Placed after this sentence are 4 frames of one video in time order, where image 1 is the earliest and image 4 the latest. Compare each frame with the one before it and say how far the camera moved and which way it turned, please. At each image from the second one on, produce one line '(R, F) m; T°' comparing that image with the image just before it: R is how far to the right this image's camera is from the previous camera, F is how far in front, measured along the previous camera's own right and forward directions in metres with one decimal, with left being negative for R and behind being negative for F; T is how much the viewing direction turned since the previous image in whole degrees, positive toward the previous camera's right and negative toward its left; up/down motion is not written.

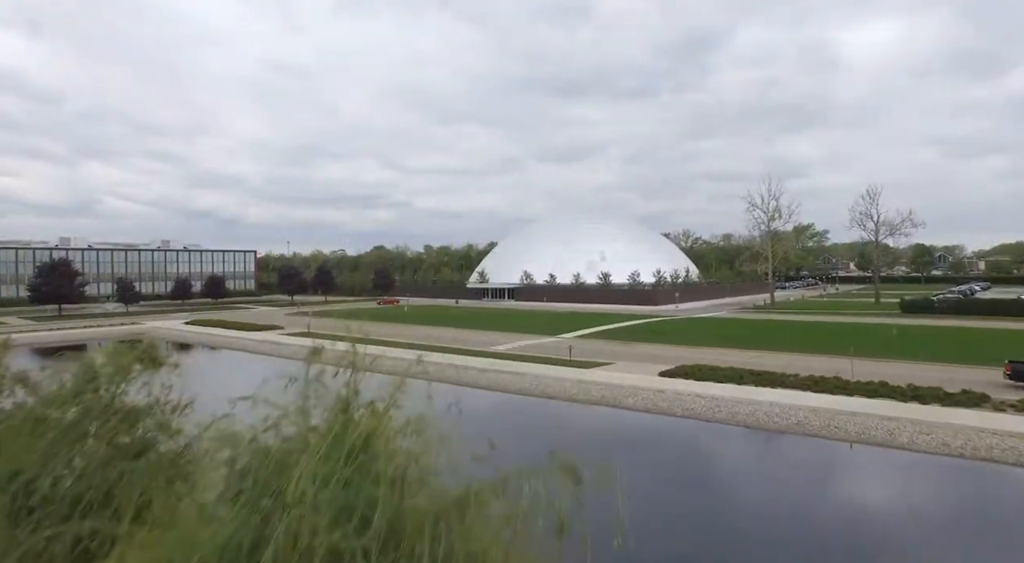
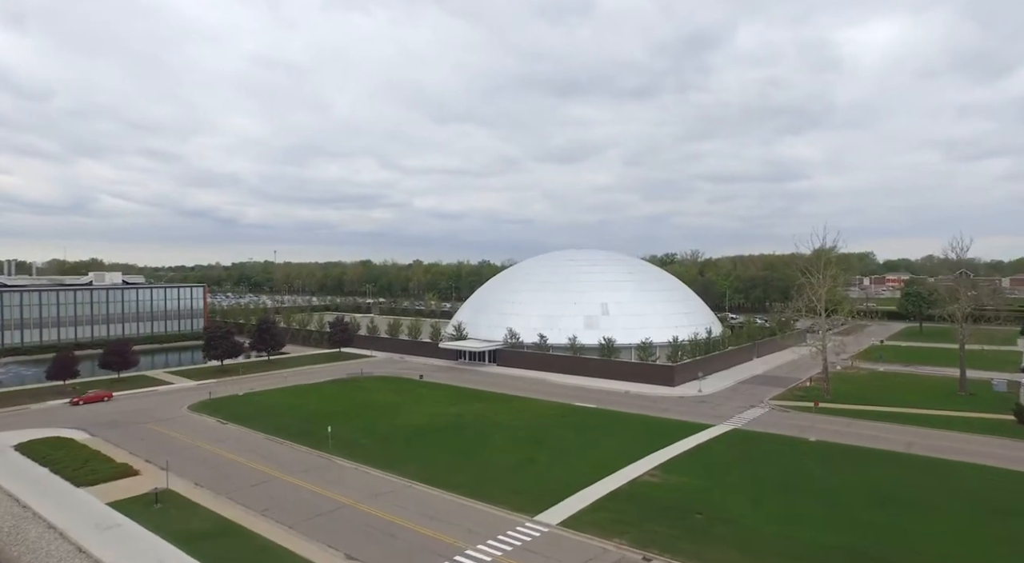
(+1.2, +9.8) m; 0°
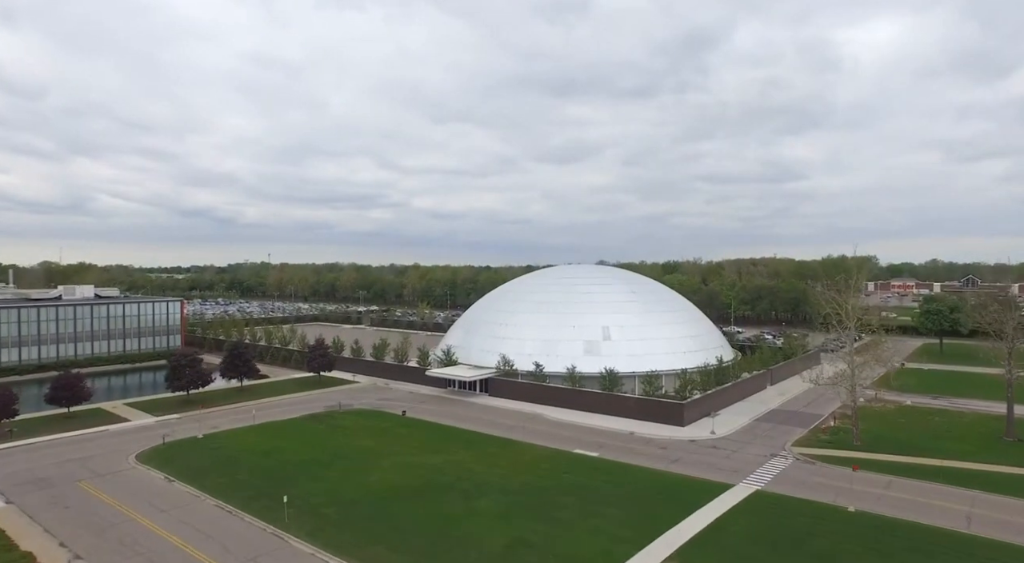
(+0.3, +3.5) m; 0°
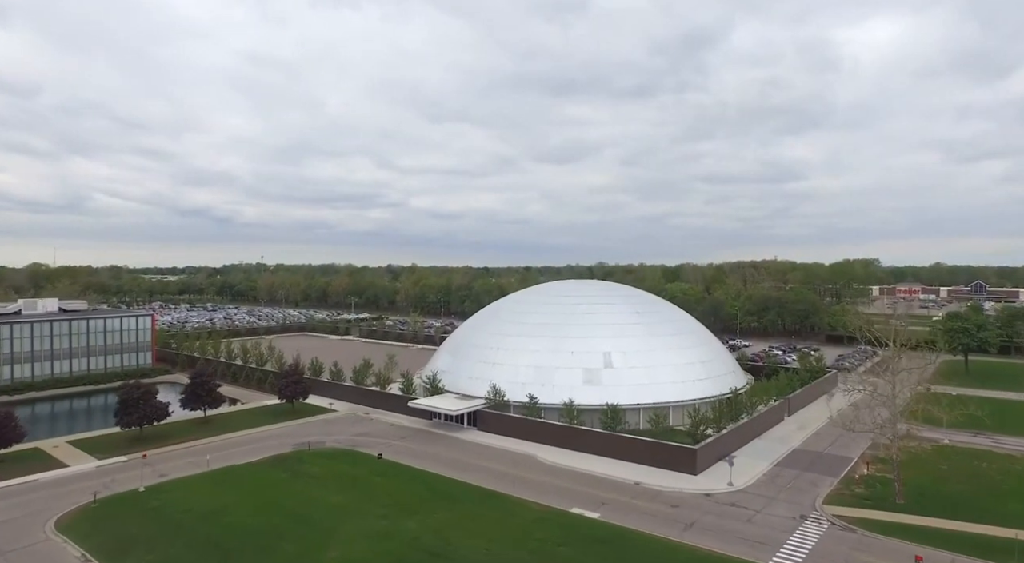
(+0.5, +3.9) m; 0°
